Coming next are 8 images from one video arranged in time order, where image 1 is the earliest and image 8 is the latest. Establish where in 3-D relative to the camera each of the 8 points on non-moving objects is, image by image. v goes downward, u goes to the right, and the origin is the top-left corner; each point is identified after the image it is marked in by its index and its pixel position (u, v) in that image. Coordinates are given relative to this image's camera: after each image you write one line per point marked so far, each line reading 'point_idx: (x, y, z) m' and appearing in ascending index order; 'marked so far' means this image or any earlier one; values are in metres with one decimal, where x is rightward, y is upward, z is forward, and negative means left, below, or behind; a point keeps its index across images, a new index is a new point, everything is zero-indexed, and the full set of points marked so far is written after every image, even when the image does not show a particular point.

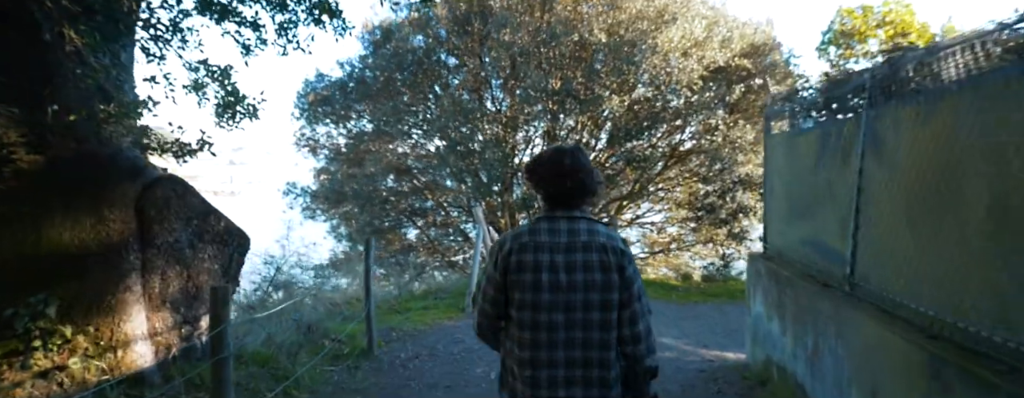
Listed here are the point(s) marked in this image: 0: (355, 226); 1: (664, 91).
0: (-3.9, -0.7, +11.8) m
1: (+3.8, +2.7, +11.5) m
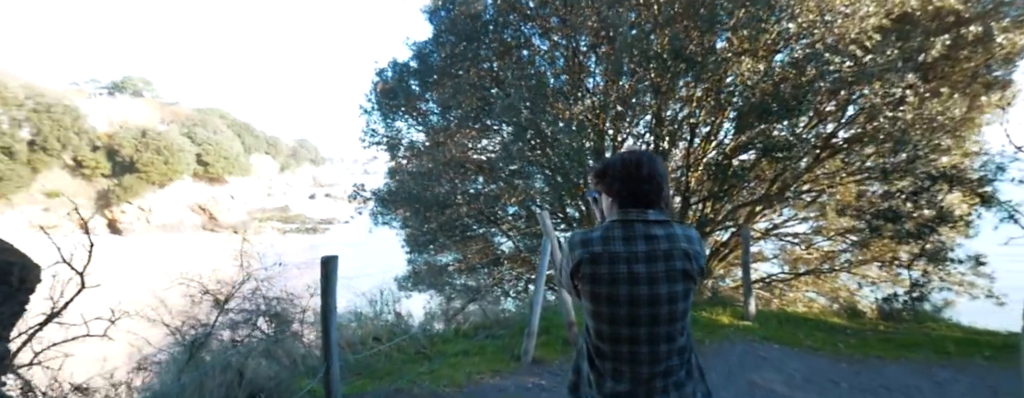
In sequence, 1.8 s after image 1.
0: (-1.9, -0.8, +10.3) m
1: (+5.5, +2.7, +8.3) m
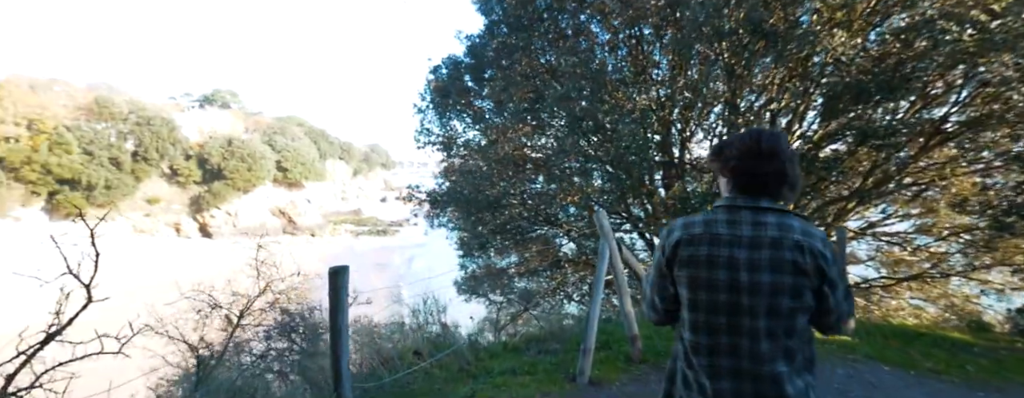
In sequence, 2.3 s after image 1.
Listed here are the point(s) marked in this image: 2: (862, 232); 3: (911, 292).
0: (-0.6, -0.9, +10.0) m
1: (+6.3, +2.8, +7.0) m
2: (+7.4, -0.7, +9.9) m
3: (+8.8, -2.1, +10.3) m
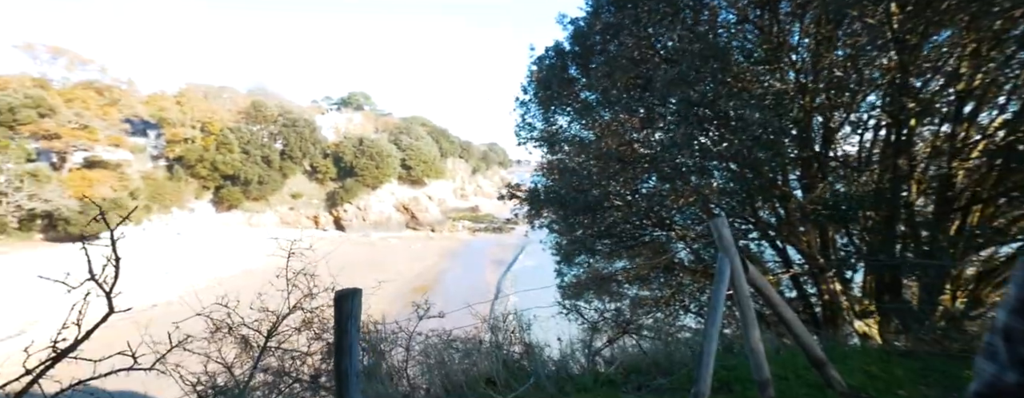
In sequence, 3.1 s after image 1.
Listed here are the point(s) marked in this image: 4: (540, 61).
0: (+1.4, -0.9, +9.1) m
1: (+7.5, +2.6, +4.6) m
2: (+9.2, -0.9, +7.1) m
3: (+10.6, -2.2, +7.2) m
4: (+0.4, +2.9, +10.0) m
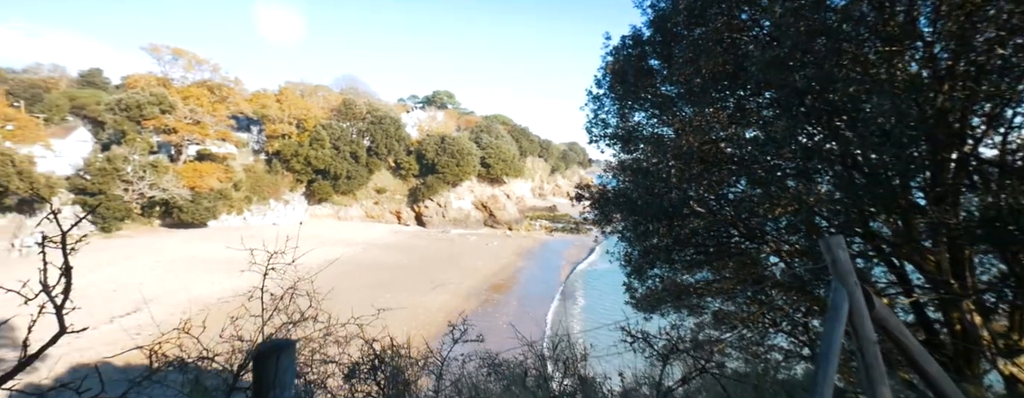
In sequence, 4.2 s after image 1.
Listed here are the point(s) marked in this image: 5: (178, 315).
0: (+2.5, -1.0, +8.1) m
1: (+7.9, +2.3, +2.6) m
2: (+9.9, -1.2, +4.8) m
3: (+11.3, -2.6, +4.7) m
4: (+1.9, +2.8, +9.1) m
5: (-10.9, -3.8, +15.3) m
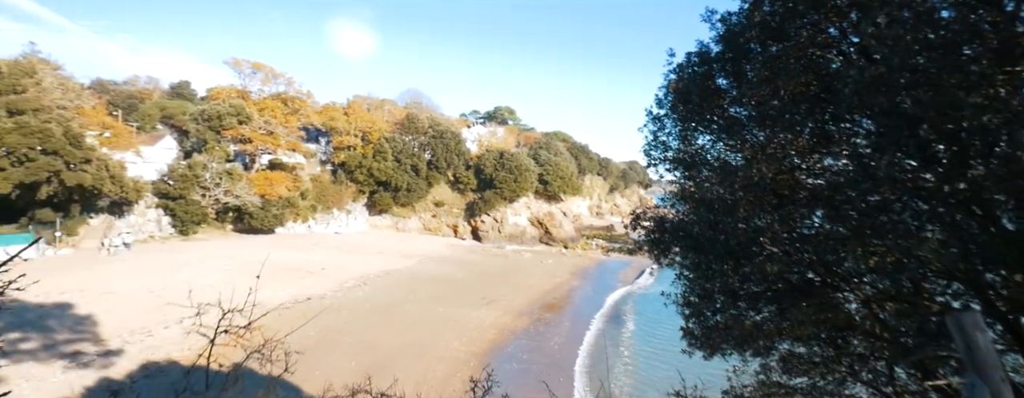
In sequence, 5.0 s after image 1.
0: (+3.3, -1.5, +7.2) m
1: (+8.1, +1.8, +1.2) m
2: (+10.2, -1.9, +3.1) m
3: (+11.4, -3.3, +2.7) m
4: (+2.9, +2.3, +8.4) m
5: (-9.3, -4.0, +15.9) m
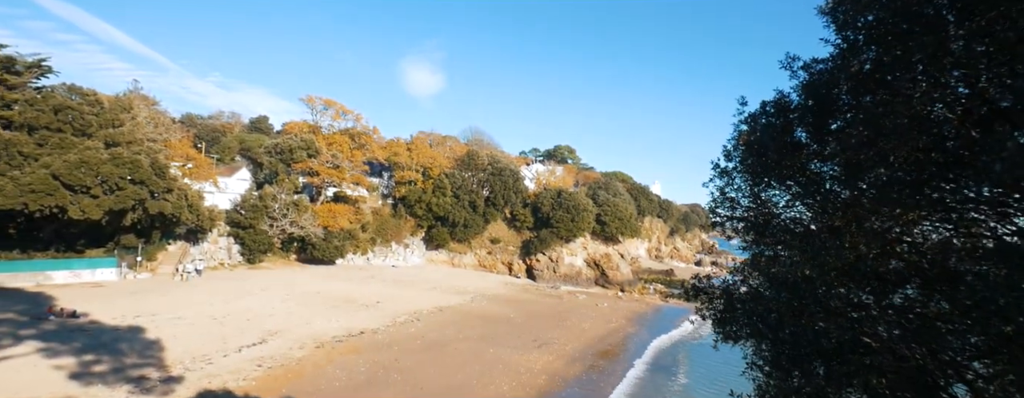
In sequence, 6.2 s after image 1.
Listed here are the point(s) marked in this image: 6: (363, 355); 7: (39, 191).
0: (+4.1, -2.4, +6.0) m
1: (+8.3, +1.2, -0.3) m
2: (+10.5, -2.7, +1.1) m
3: (+11.6, -4.1, +0.4) m
4: (+4.1, +1.3, +7.5) m
5: (-7.5, -5.1, +15.9) m
6: (-5.3, -5.6, +16.6) m
7: (-16.9, +0.3, +16.6) m
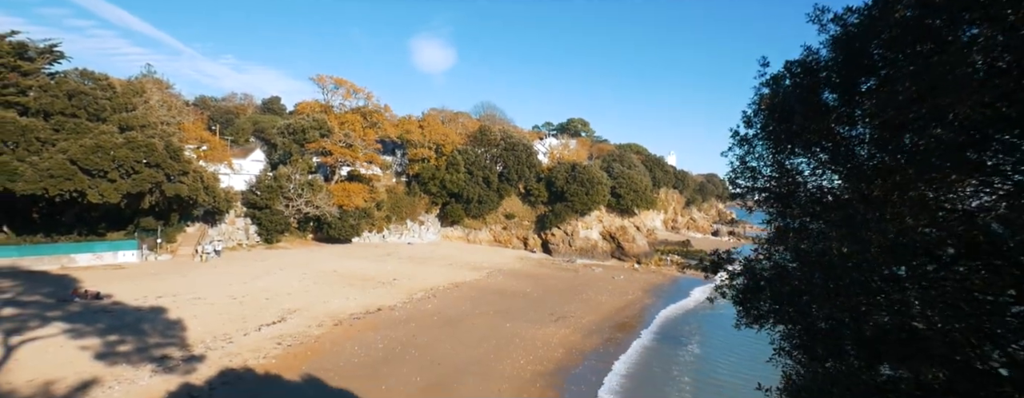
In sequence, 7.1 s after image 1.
0: (+4.3, -2.0, +5.8) m
1: (+8.2, +1.4, -0.8) m
2: (+10.5, -2.4, +0.7) m
3: (+11.6, -3.9, +0.1) m
4: (+4.2, +1.8, +7.1) m
5: (-6.9, -4.4, +16.2) m
6: (-4.7, -4.8, +16.9) m
7: (-16.4, +0.8, +16.9) m
